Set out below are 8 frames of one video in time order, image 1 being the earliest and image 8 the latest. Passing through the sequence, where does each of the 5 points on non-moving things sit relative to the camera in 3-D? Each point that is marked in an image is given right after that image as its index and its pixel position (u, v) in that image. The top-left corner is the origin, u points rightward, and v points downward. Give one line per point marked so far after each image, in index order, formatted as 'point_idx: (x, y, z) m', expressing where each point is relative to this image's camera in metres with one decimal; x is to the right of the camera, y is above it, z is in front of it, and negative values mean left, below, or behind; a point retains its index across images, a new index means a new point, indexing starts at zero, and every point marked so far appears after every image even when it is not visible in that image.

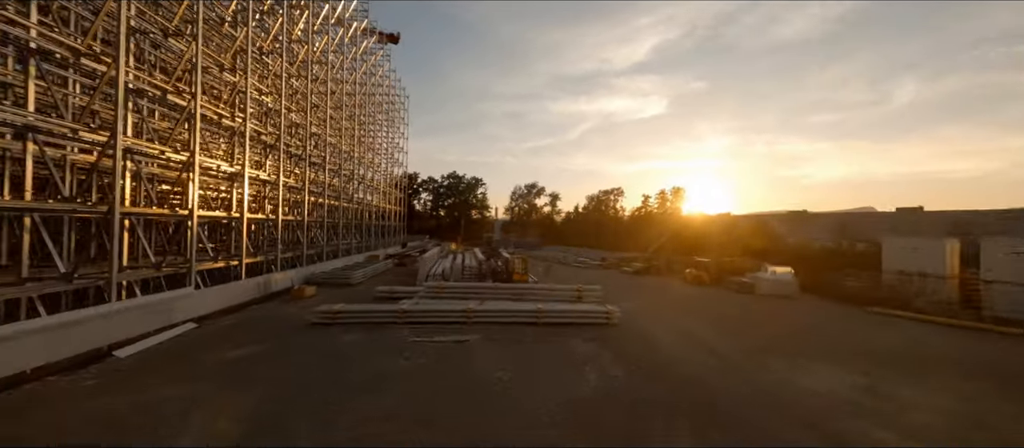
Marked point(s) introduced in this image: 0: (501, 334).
0: (-0.3, -2.7, +8.2) m
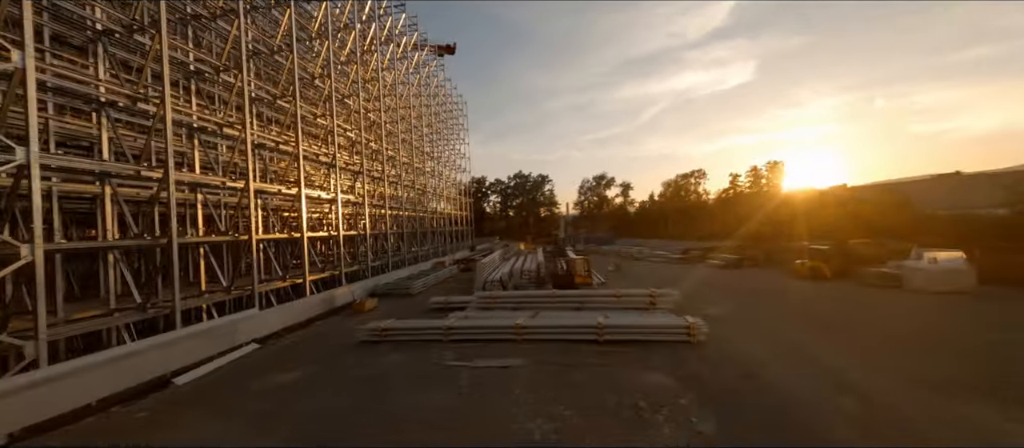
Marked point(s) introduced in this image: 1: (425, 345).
0: (+0.8, -2.7, +7.0) m
1: (-2.2, -3.0, +8.3) m
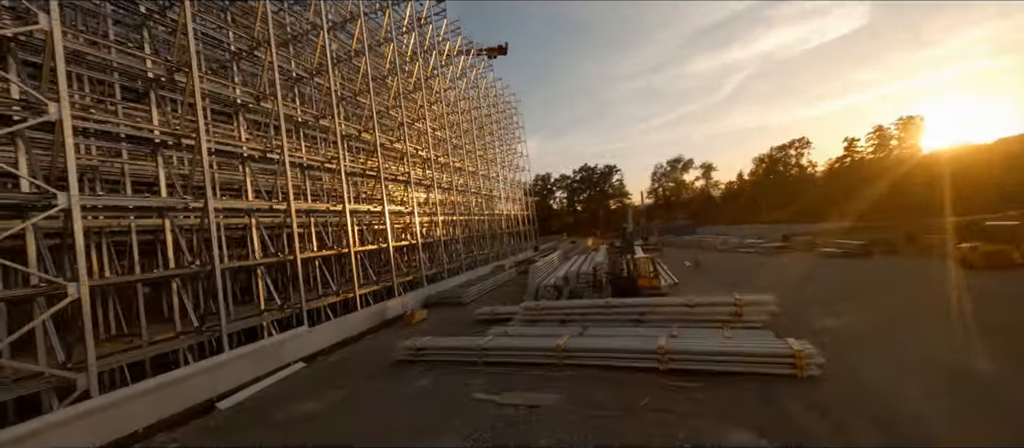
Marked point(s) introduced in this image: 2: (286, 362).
0: (+1.4, -2.7, +5.6) m
1: (-1.2, -3.2, +7.5) m
2: (-5.7, -3.5, +8.4) m
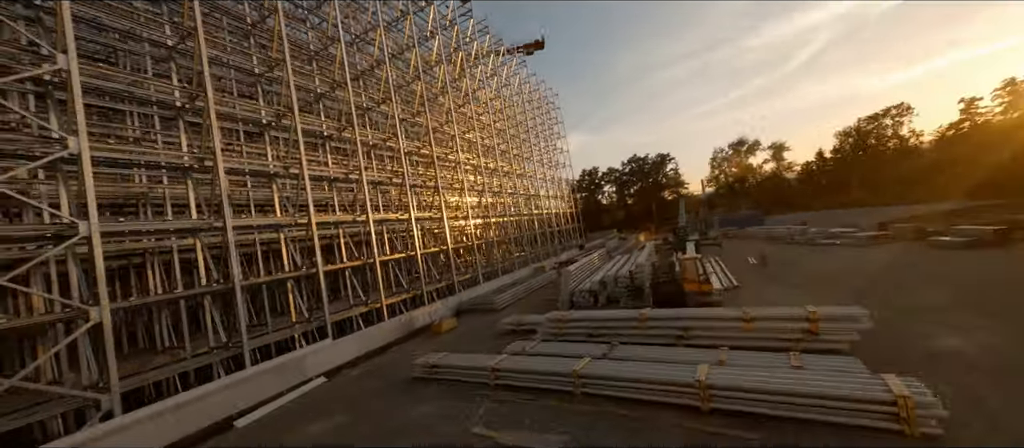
0: (+1.4, -2.8, +4.5) m
1: (-0.8, -3.4, +6.9) m
2: (-5.1, -3.8, +8.4) m
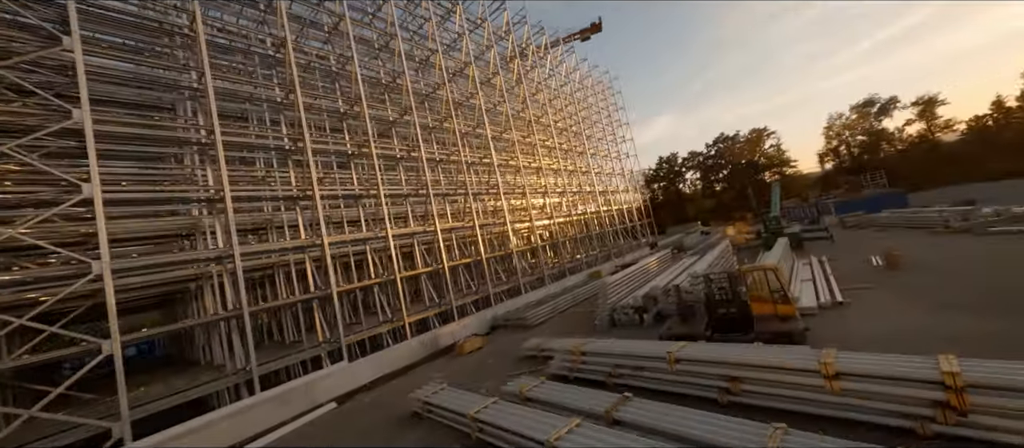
0: (+0.6, -3.0, +3.0) m
1: (-1.0, -3.7, +5.8) m
2: (-4.8, -4.4, +8.3) m
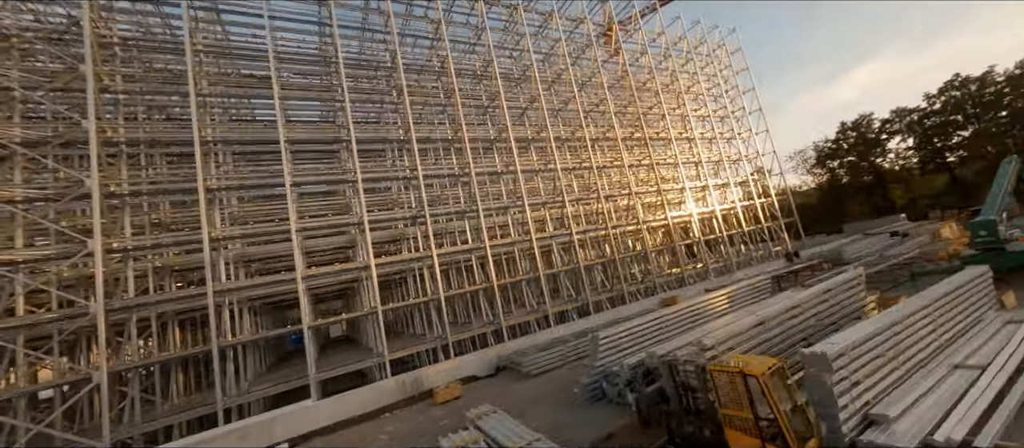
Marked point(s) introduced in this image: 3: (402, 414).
0: (-3.0, -3.8, +1.4) m
1: (-3.4, -4.5, +4.6) m
2: (-5.9, -5.4, +8.4) m
3: (-2.7, -4.9, +9.0) m
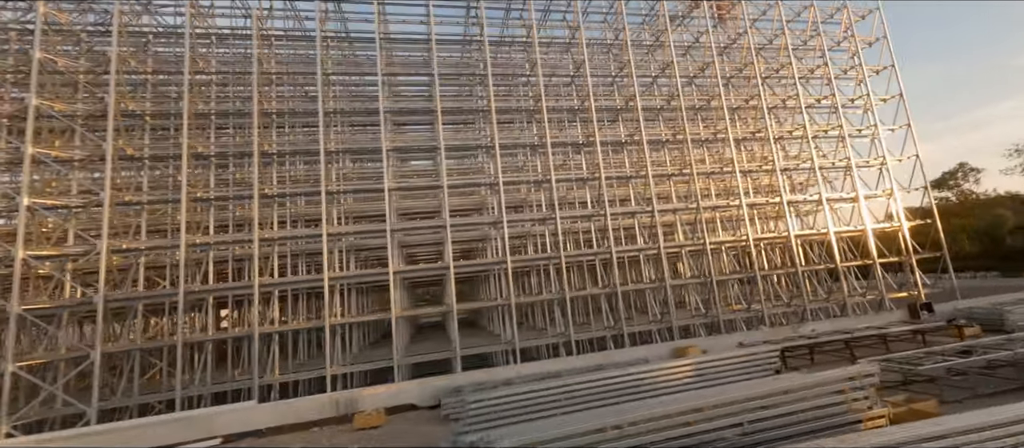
0: (-7.3, -4.4, +1.6) m
1: (-6.8, -5.1, +4.8) m
2: (-8.2, -5.7, +9.2) m
3: (-5.0, -5.4, +8.8) m
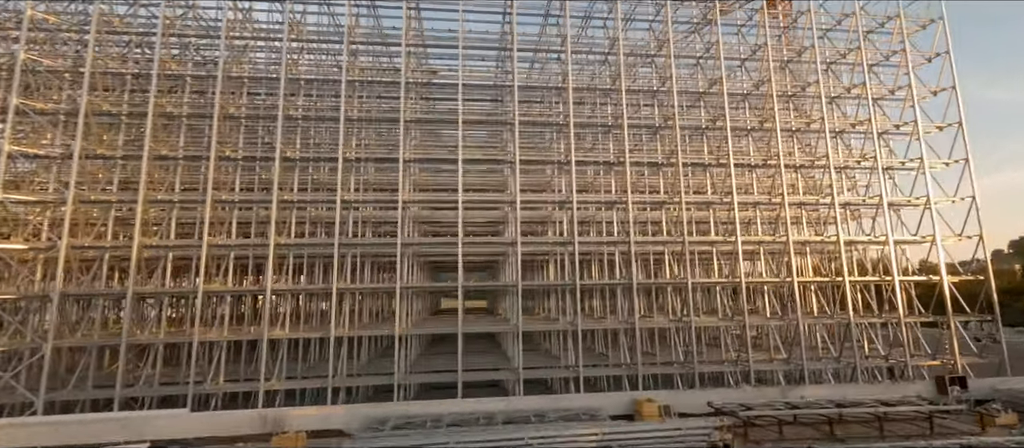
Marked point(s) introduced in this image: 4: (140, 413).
0: (-10.1, -4.8, +1.7) m
1: (-9.3, -5.4, +4.9) m
2: (-10.3, -5.9, +9.3) m
3: (-7.1, -5.9, +8.6) m
4: (-10.6, -5.3, +9.5) m
